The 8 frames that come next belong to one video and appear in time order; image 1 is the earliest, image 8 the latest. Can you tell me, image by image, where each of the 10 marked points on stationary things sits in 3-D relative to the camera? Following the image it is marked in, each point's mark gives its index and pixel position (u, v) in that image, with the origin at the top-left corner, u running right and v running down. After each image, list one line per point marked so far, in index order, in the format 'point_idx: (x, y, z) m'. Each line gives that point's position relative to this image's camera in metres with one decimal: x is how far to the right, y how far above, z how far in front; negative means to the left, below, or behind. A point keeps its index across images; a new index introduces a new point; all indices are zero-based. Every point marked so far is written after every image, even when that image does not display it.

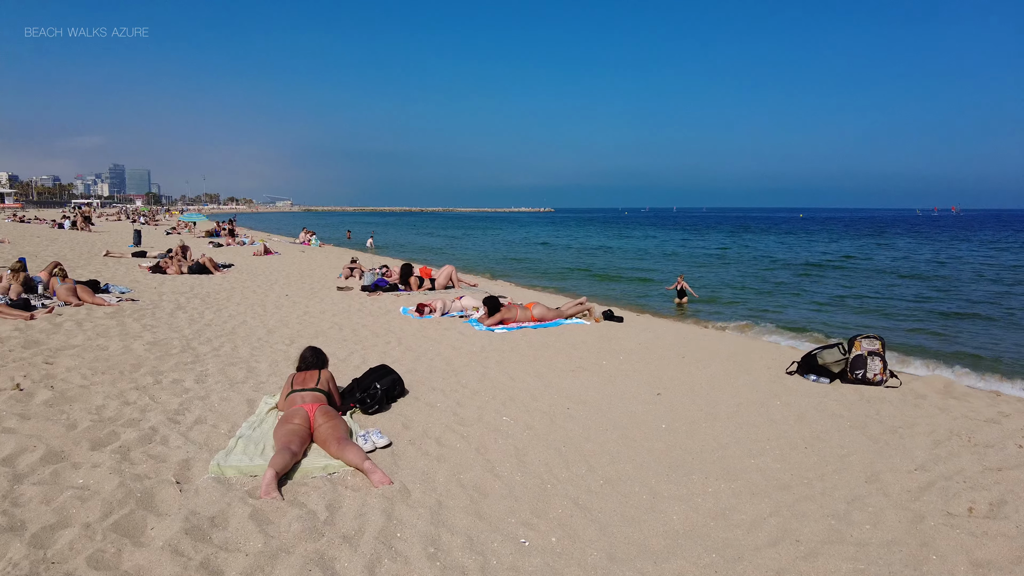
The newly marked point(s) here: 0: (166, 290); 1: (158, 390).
0: (-6.9, 0.0, +13.3) m
1: (-3.2, -0.9, +6.0) m
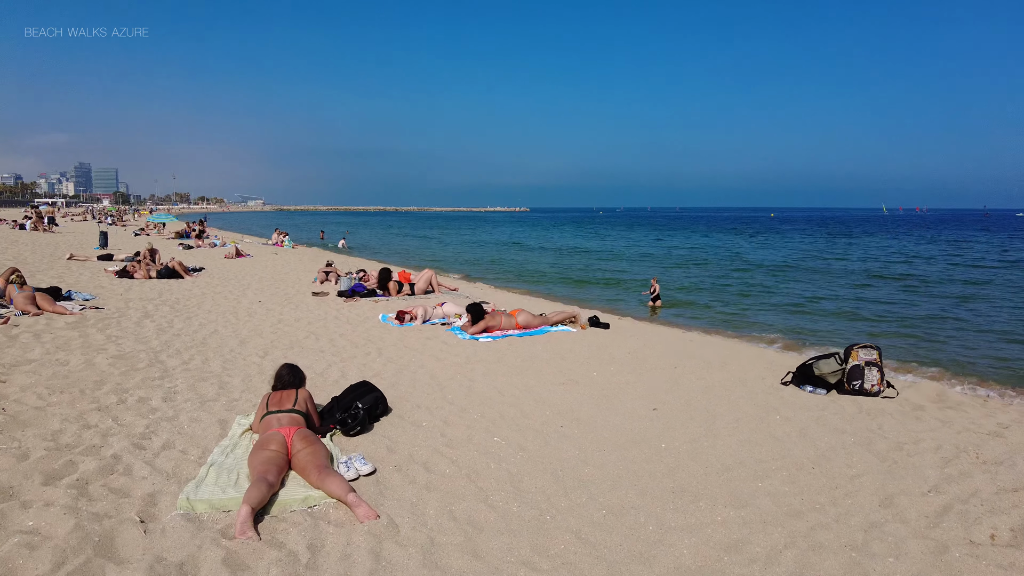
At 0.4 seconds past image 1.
0: (-7.3, -0.2, +12.7) m
1: (-3.3, -1.0, +5.6) m
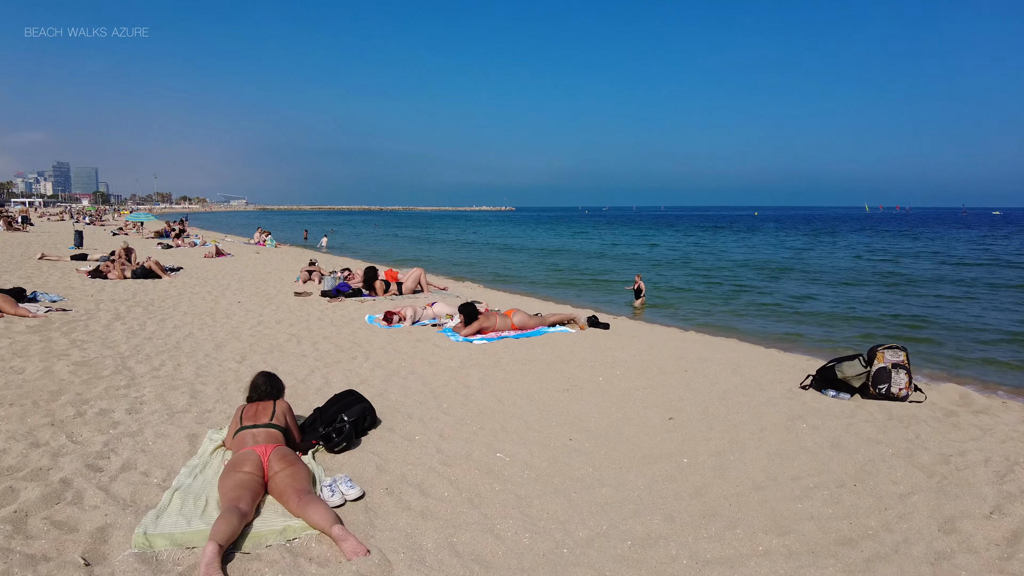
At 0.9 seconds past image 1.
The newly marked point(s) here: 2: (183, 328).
0: (-7.4, -0.2, +12.0) m
1: (-3.3, -1.0, +5.0) m
2: (-4.7, -0.6, +9.5) m
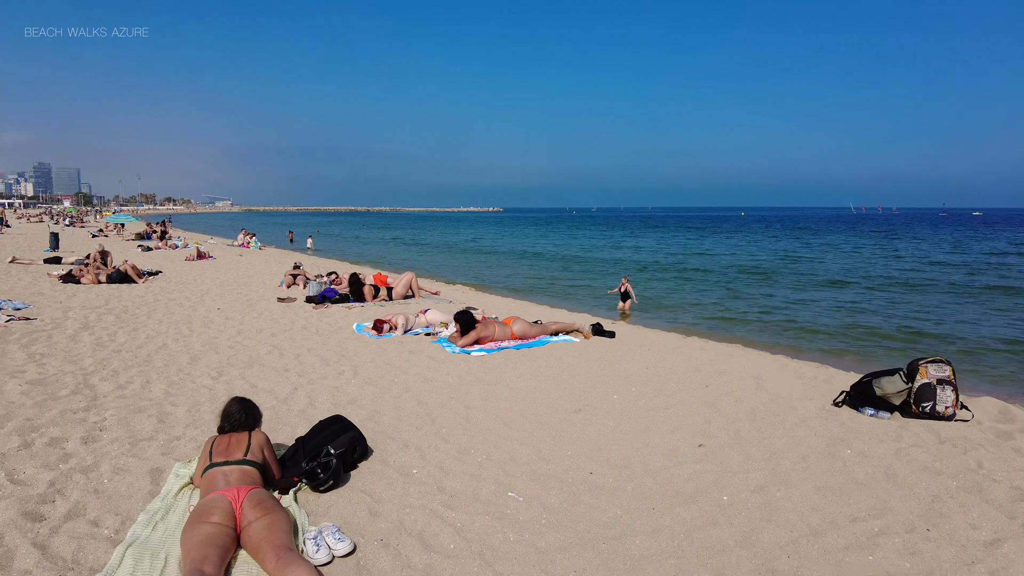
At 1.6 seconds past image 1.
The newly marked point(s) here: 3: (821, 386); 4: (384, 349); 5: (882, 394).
0: (-7.5, -0.3, +11.3) m
1: (-3.2, -1.1, +4.3) m
2: (-4.7, -0.7, +8.8) m
3: (+3.1, -1.0, +6.7) m
4: (-1.5, -0.7, +7.7) m
5: (+3.1, -0.9, +5.5) m
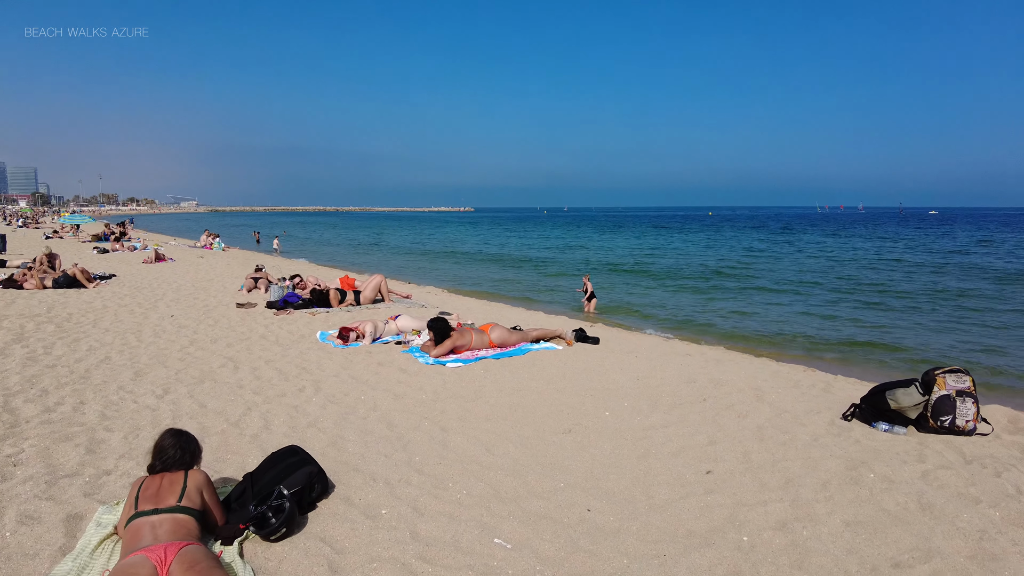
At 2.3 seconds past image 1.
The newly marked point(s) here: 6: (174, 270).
0: (-7.8, -0.4, +10.4) m
1: (-3.3, -1.2, +3.6) m
2: (-5.0, -0.7, +8.0) m
3: (+2.9, -1.0, +6.2) m
4: (-1.7, -0.8, +7.1) m
5: (+2.9, -0.9, +5.0) m
6: (-9.7, +0.5, +19.1) m
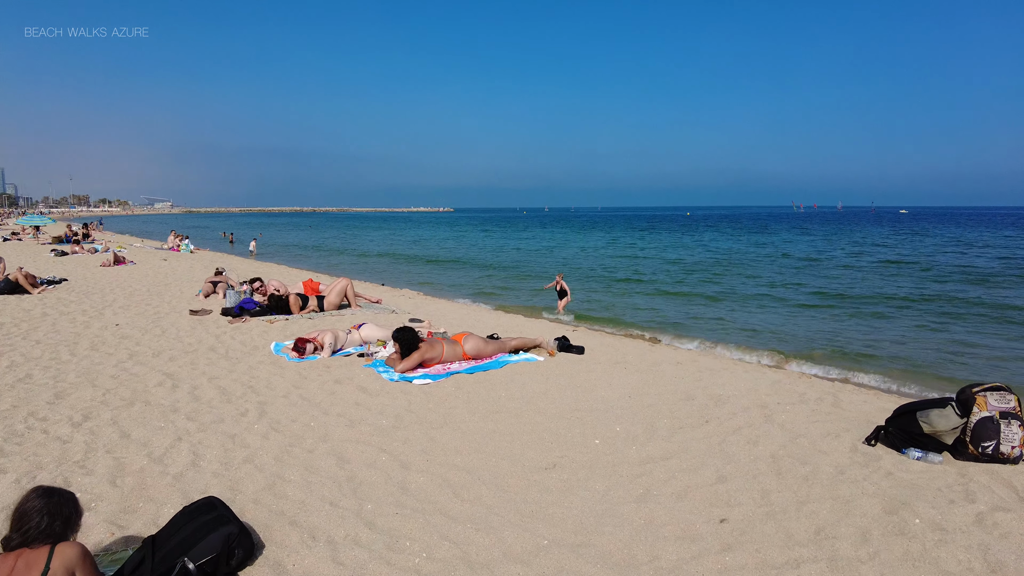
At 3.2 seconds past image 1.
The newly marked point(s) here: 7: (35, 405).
0: (-8.2, -0.5, +9.4) m
1: (-3.4, -1.3, +2.7) m
2: (-5.2, -0.8, +7.1) m
3: (+2.7, -1.0, +5.5) m
4: (-1.9, -0.8, +6.3) m
5: (+2.7, -0.9, +4.4) m
6: (-10.3, +0.4, +18.1) m
7: (-4.1, -1.0, +5.7) m
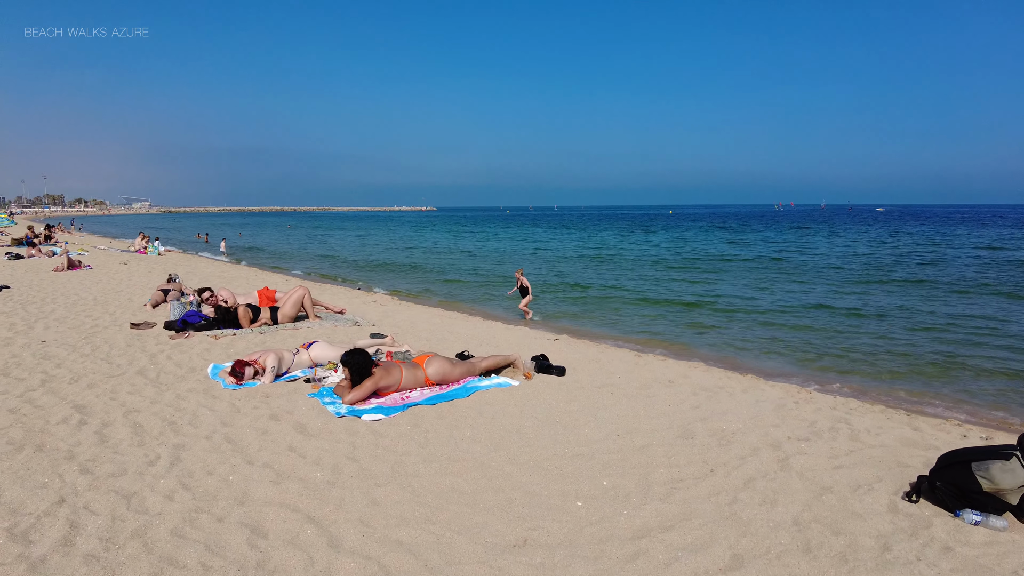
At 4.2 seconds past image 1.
0: (-8.5, -0.7, +8.3) m
1: (-3.5, -1.4, +1.8) m
2: (-5.5, -1.0, +6.1) m
3: (+2.5, -1.2, +4.7) m
4: (-2.2, -1.0, +5.3) m
5: (+2.5, -1.1, +3.5) m
6: (-10.9, +0.2, +16.9) m
7: (-4.3, -1.2, +4.7) m
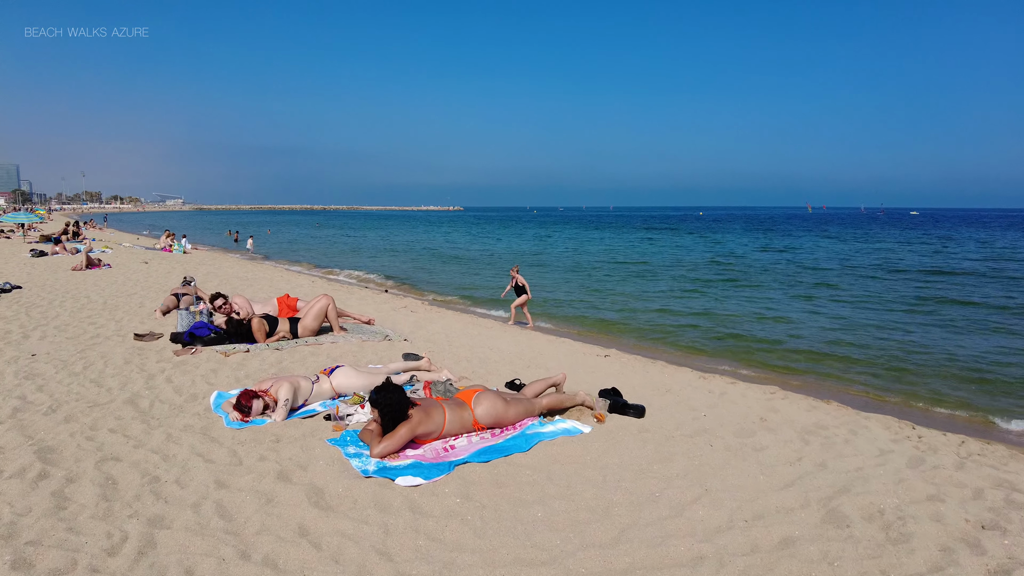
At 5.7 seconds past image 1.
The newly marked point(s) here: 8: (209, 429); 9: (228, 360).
0: (-7.9, -0.7, +7.3) m
1: (-3.2, -1.5, +0.6) m
2: (-5.0, -1.1, +5.0) m
3: (+2.9, -1.3, +3.3) m
4: (-1.7, -1.1, +4.1) m
5: (+3.0, -1.2, +2.2) m
6: (-9.9, +0.2, +16.0) m
7: (-3.8, -1.3, +3.6) m
8: (-2.3, -1.0, +4.9) m
9: (-3.0, -0.8, +7.1) m
